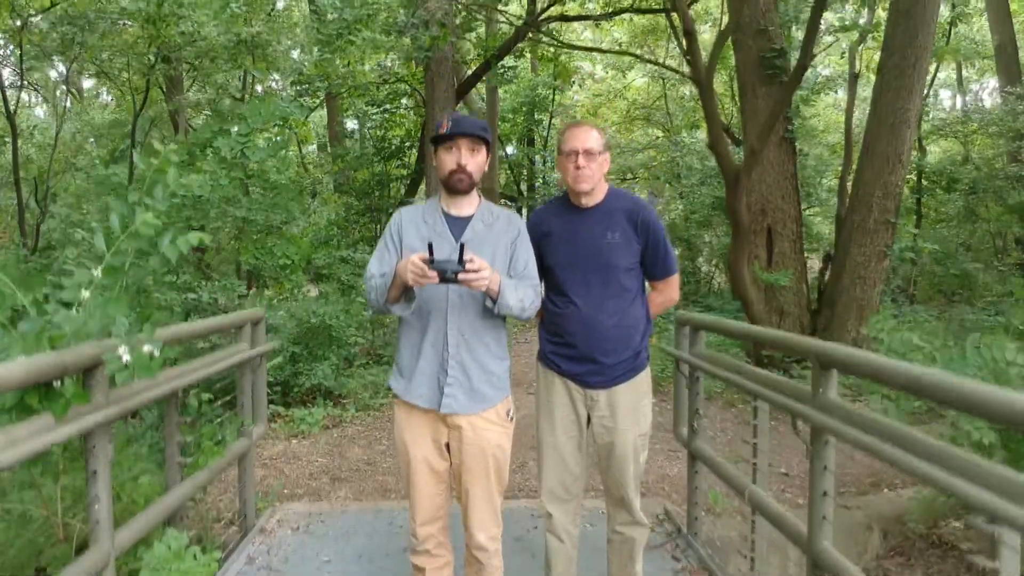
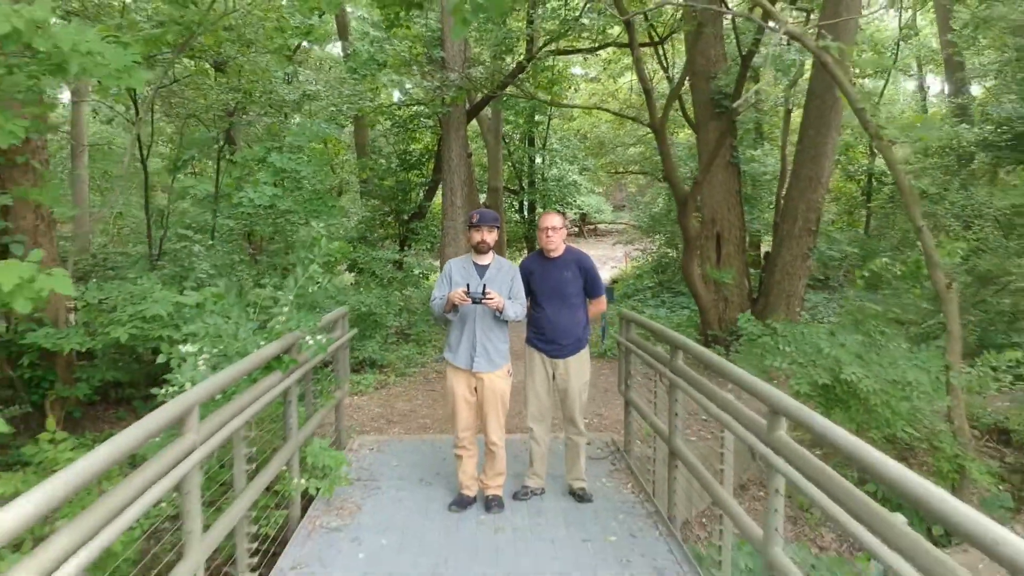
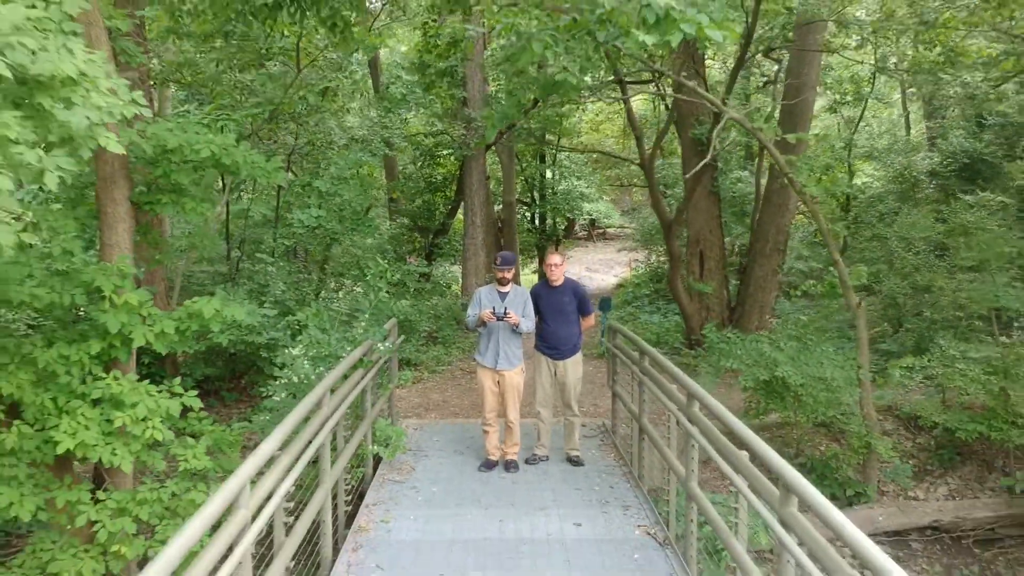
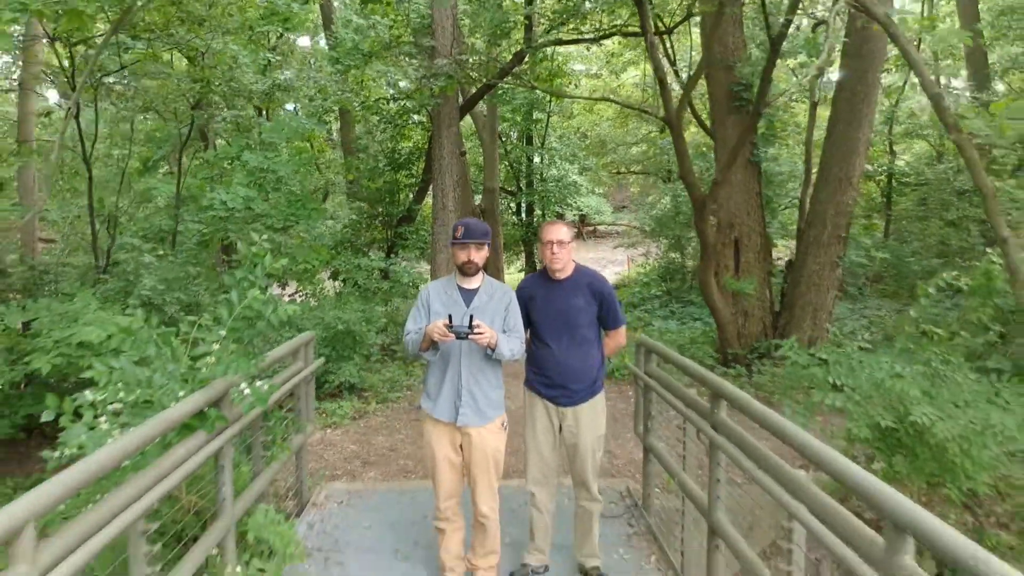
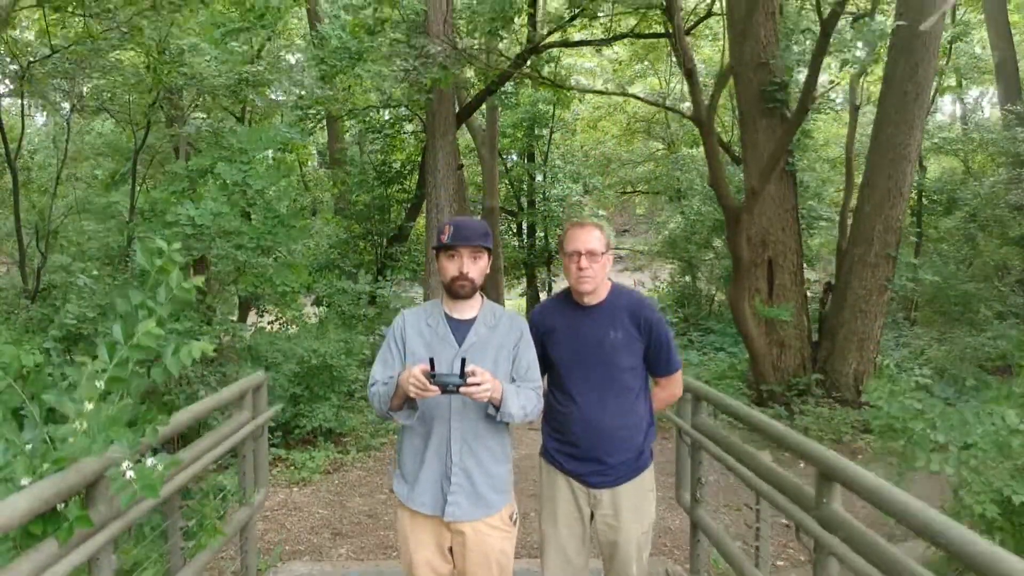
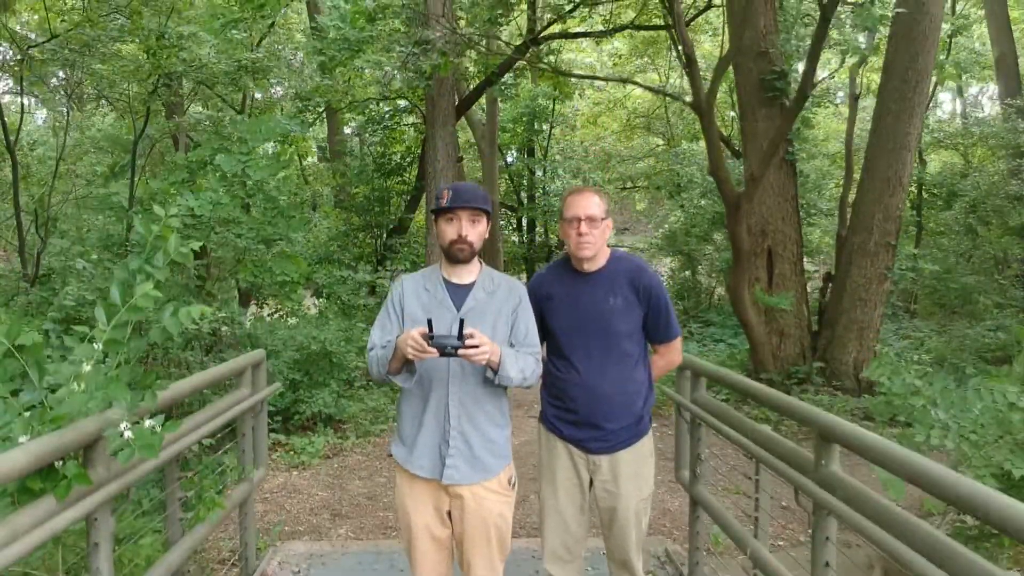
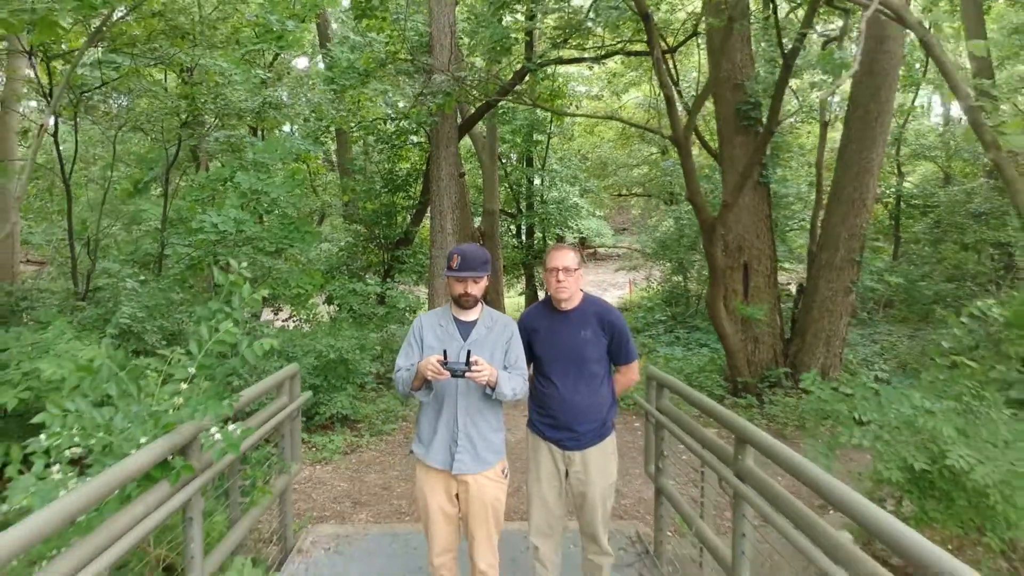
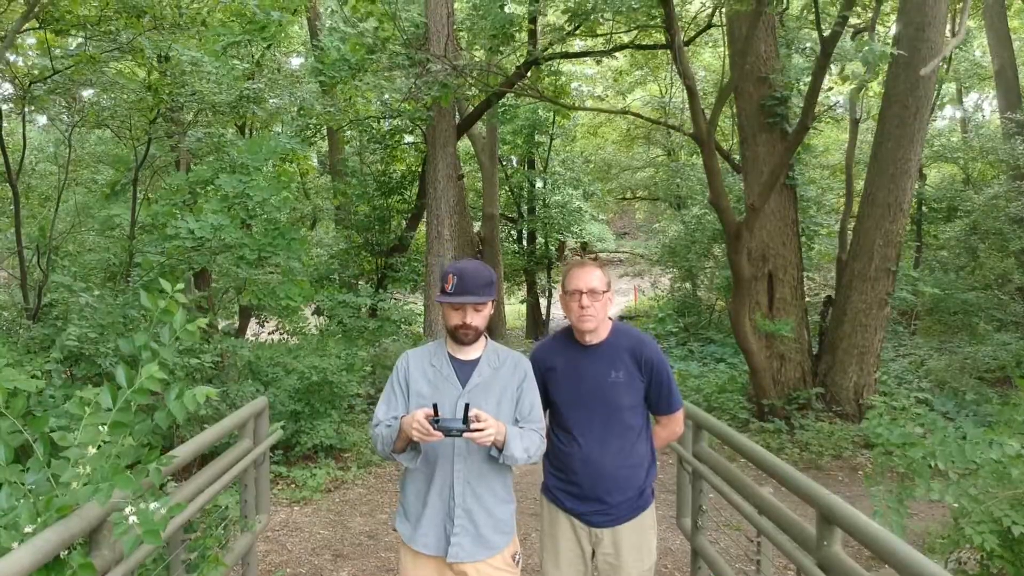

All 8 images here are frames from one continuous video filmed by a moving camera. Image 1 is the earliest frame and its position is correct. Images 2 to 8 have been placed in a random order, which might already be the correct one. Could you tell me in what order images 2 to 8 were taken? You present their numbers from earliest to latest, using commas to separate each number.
6, 5, 8, 7, 4, 2, 3
